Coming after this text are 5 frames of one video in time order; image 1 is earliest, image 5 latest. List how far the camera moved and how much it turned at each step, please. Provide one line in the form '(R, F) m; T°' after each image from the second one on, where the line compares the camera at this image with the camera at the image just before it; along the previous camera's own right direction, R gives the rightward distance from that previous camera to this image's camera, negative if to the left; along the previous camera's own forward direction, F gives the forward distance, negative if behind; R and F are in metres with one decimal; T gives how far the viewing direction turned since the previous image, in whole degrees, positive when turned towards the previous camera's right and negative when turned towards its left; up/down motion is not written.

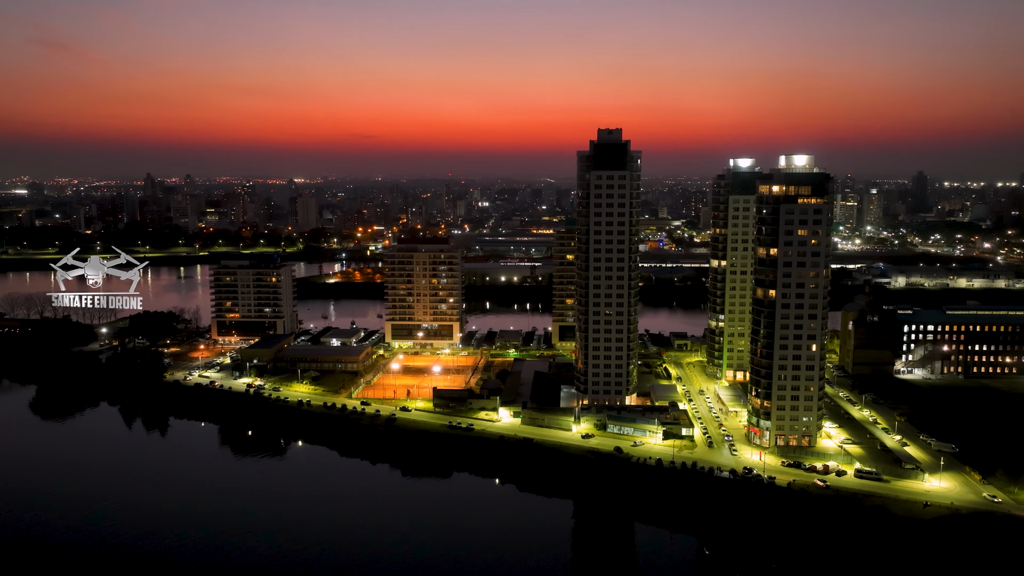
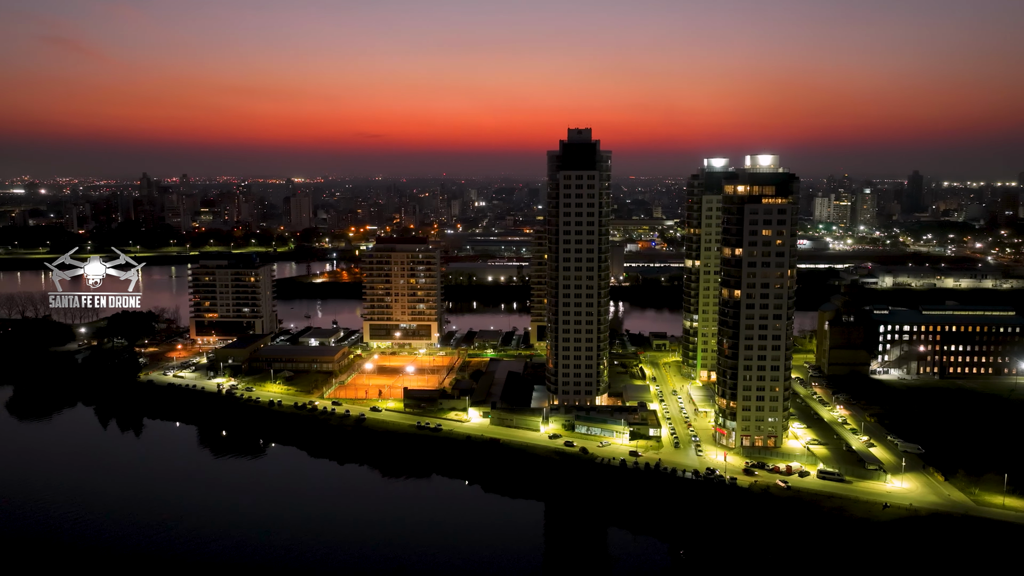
(+1.6, +0.1) m; 0°
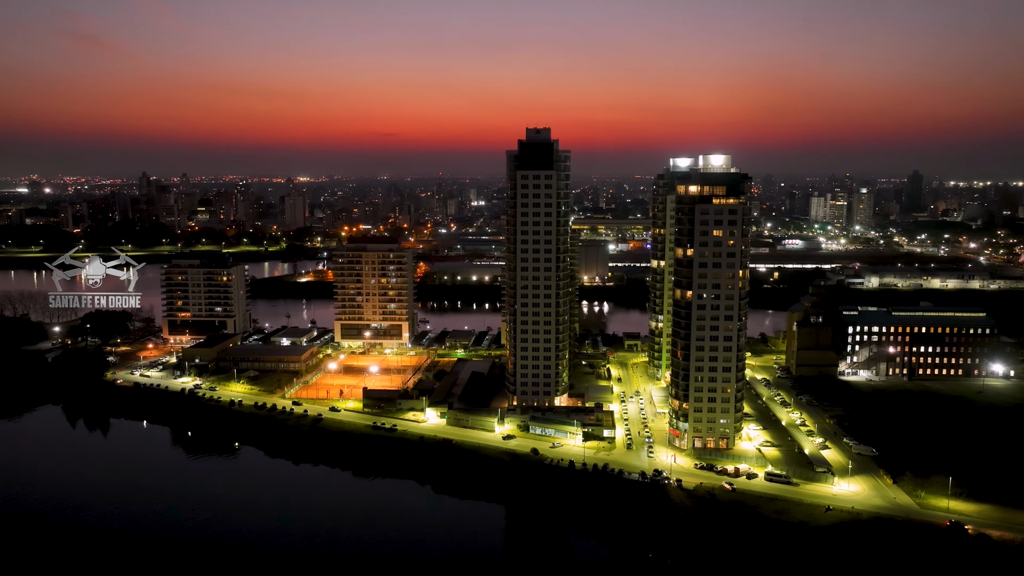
(+2.5, +0.2) m; 0°
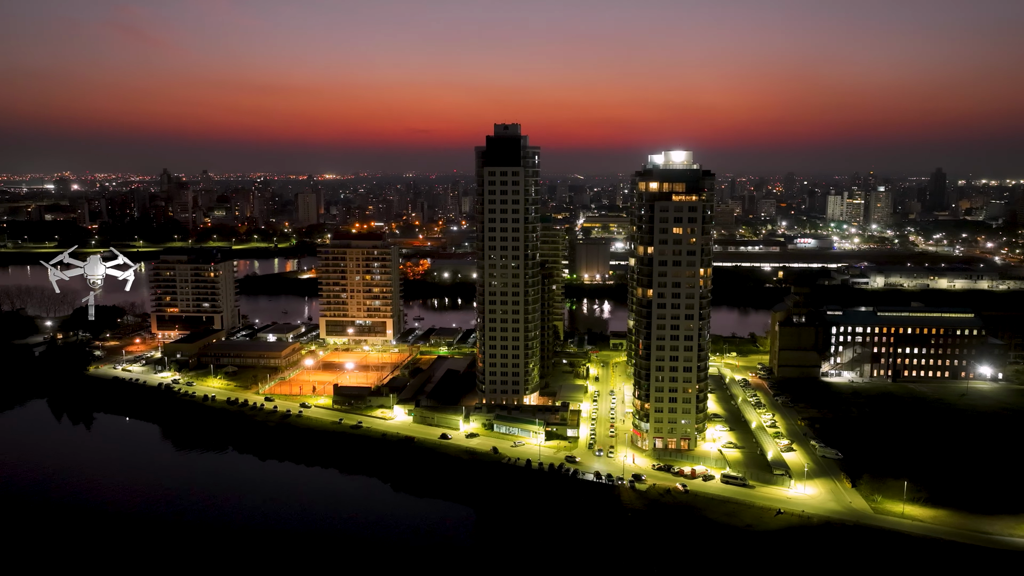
(+2.8, +0.3) m; -1°
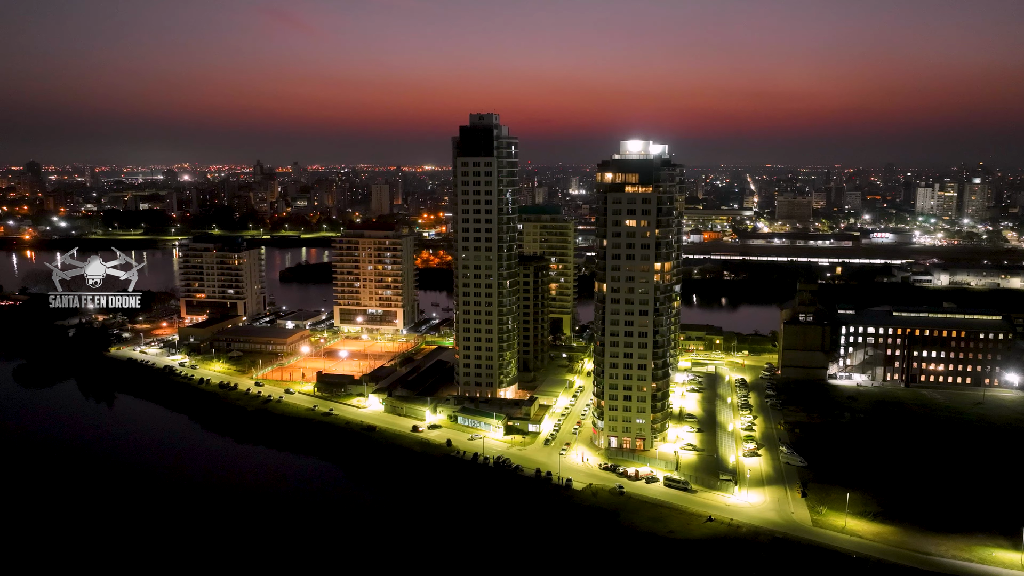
(+5.8, +0.7) m; -6°
